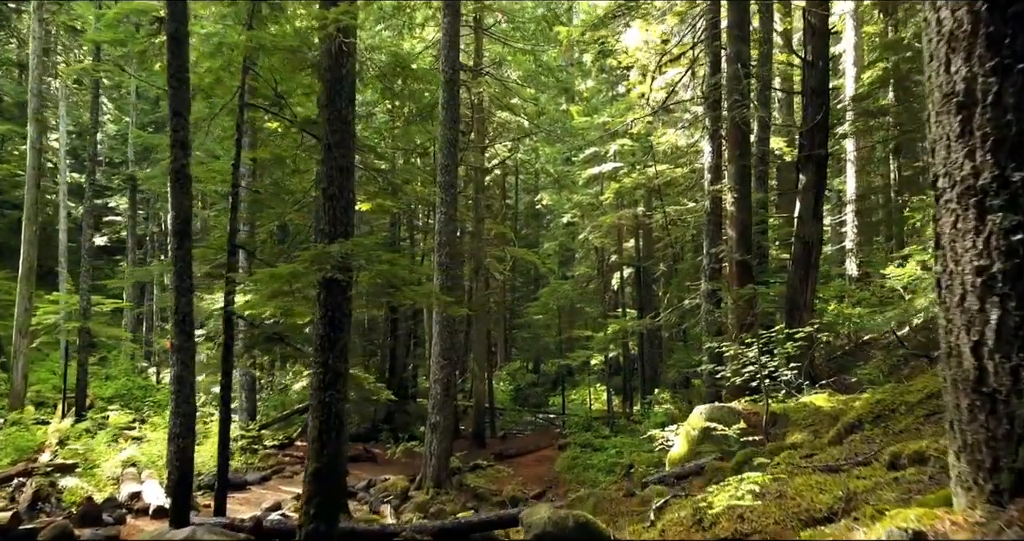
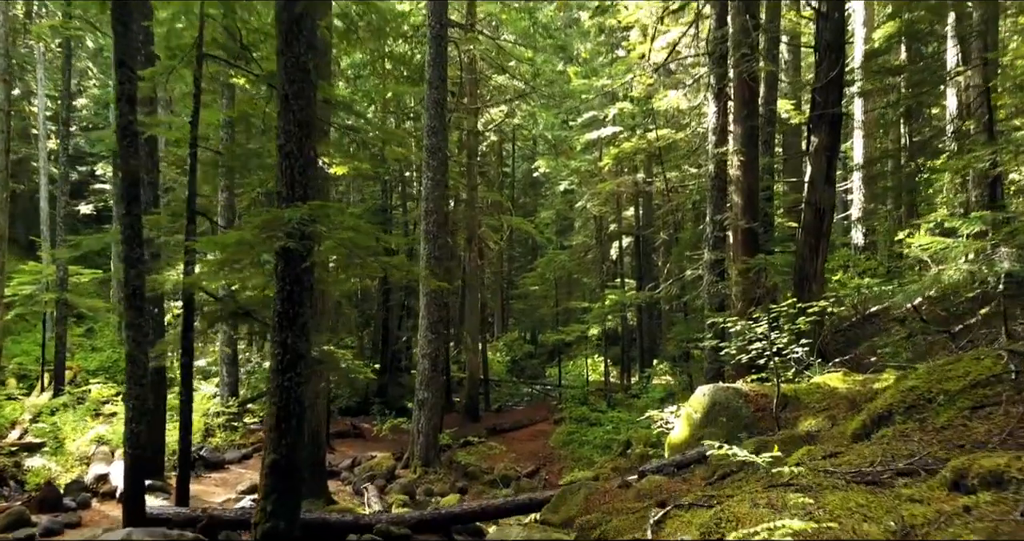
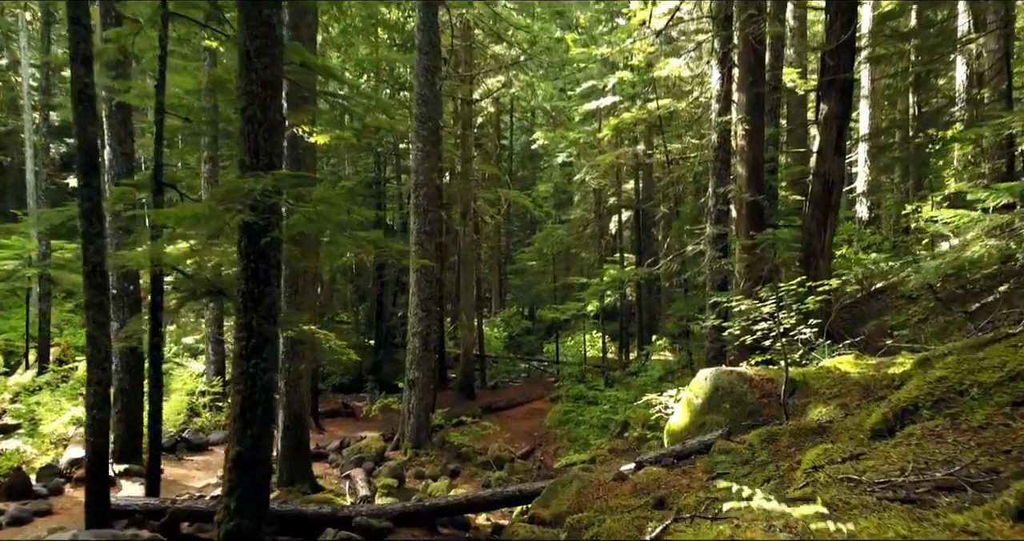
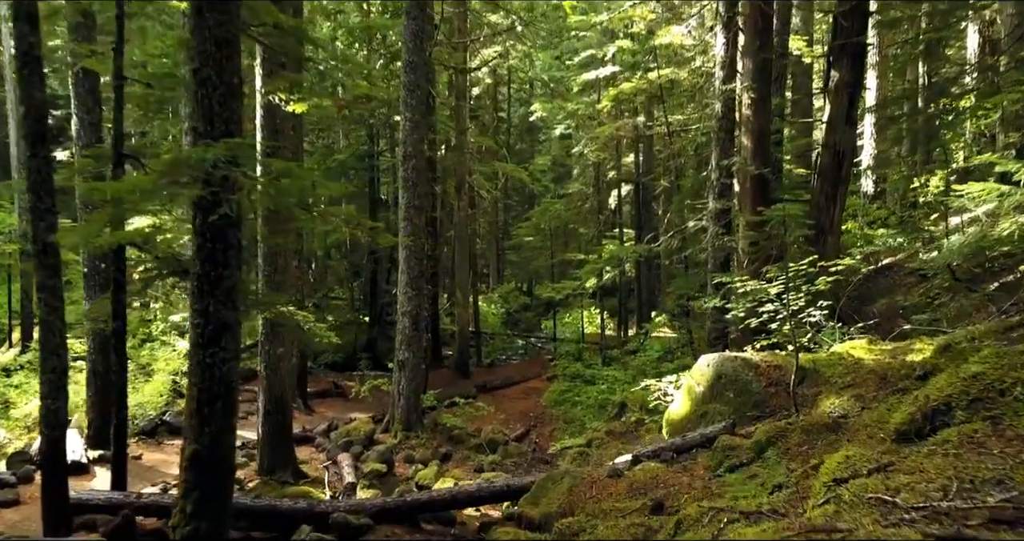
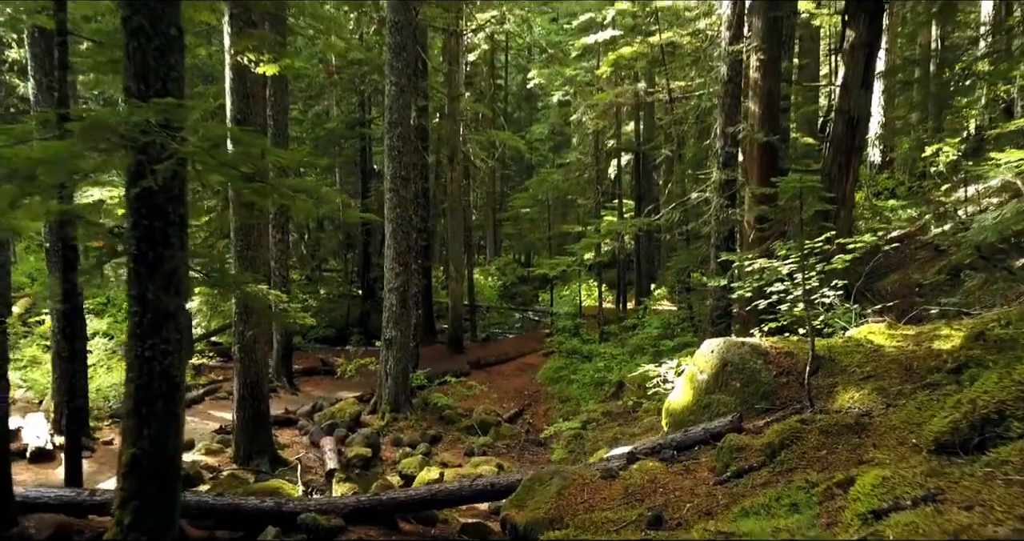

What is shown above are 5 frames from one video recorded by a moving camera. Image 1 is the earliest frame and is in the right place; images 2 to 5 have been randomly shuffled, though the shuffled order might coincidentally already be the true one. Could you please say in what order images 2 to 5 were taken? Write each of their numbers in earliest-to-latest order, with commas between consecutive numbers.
2, 3, 4, 5
